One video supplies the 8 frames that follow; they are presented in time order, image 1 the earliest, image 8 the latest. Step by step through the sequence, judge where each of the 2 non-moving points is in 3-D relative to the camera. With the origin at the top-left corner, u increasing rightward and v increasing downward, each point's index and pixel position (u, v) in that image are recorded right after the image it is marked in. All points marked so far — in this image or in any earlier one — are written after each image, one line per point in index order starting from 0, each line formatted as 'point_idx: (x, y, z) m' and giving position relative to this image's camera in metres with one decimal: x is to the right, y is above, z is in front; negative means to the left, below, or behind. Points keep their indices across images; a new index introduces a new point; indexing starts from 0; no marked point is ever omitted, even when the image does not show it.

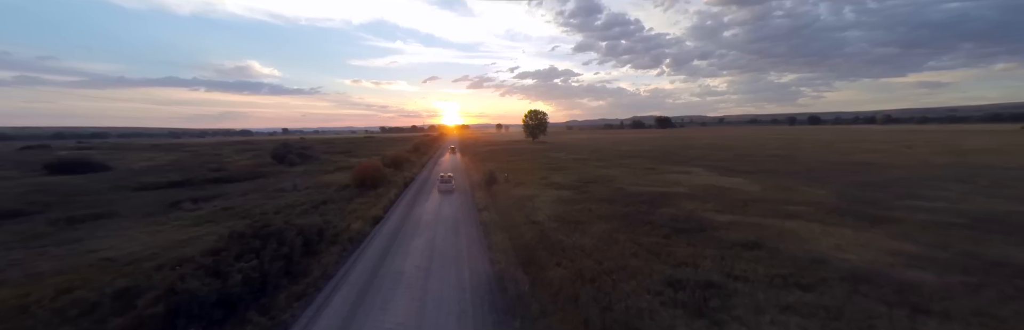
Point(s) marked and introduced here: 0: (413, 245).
0: (-5.6, -4.5, +16.9) m
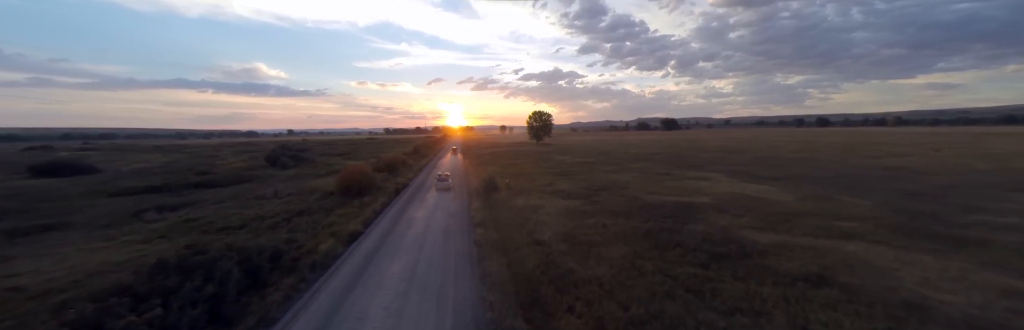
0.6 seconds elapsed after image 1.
0: (-5.6, -4.9, +13.7) m
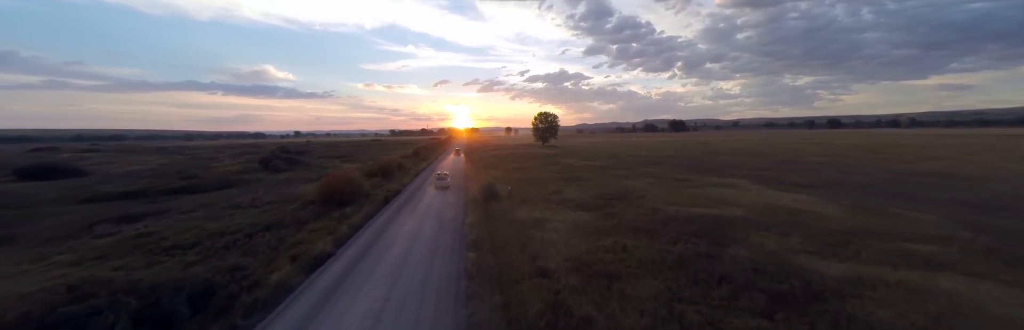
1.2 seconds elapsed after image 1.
0: (-5.8, -5.3, +10.6) m
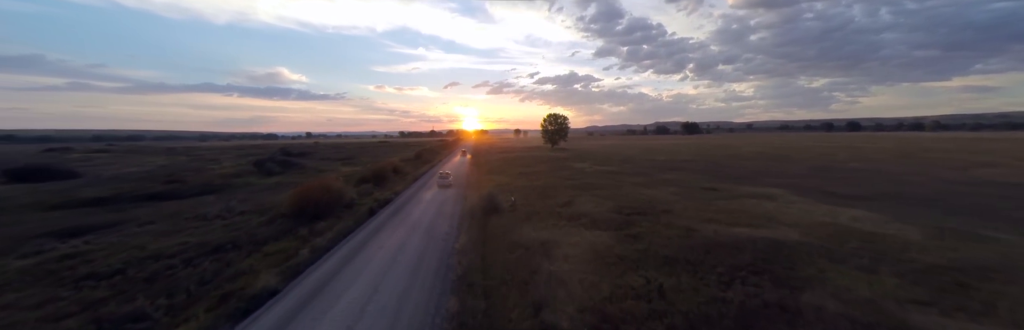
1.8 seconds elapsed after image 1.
0: (-6.0, -5.7, +6.9) m
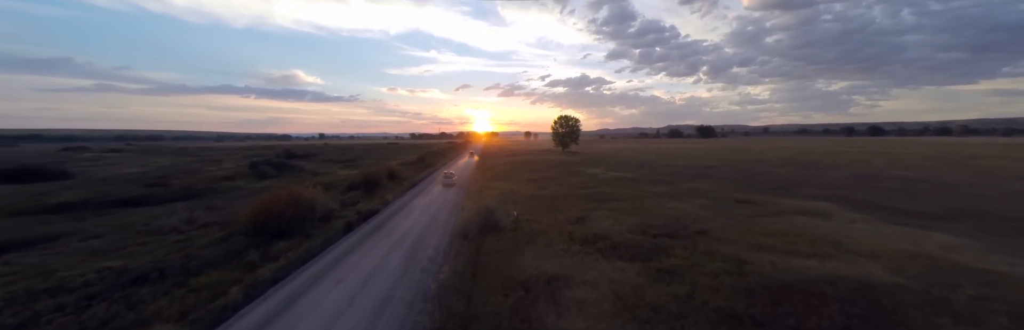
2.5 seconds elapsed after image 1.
0: (-6.5, -6.1, +3.3) m
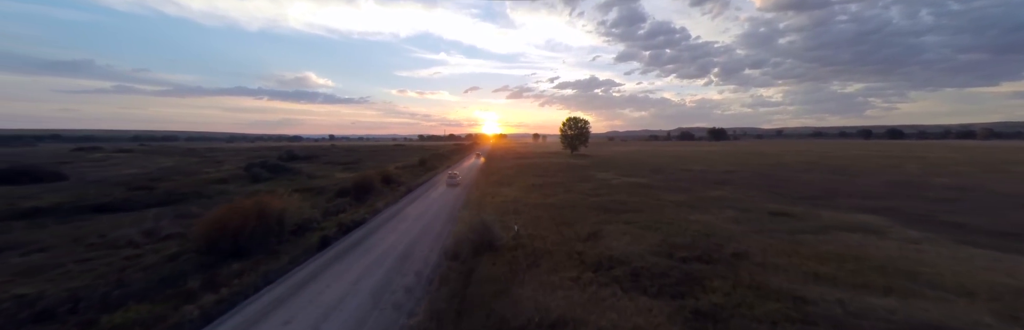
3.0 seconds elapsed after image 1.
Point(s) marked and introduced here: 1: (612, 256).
0: (-7.0, -6.4, +0.6) m
1: (+5.0, -4.5, +15.1) m
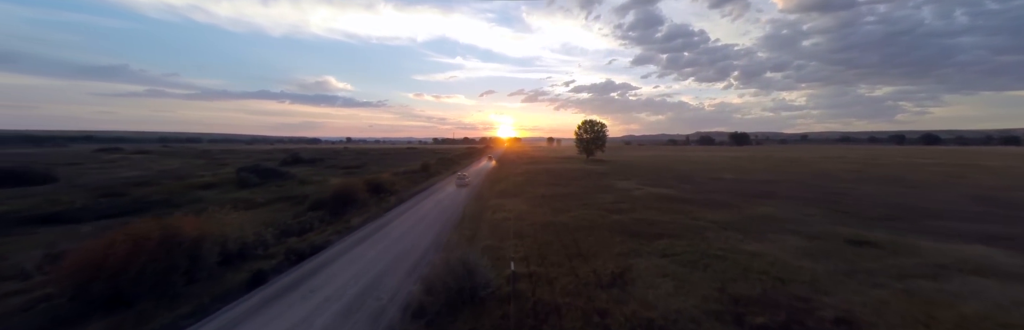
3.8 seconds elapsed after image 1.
0: (-8.0, -6.7, -3.9) m
1: (+4.6, -5.2, +10.1) m
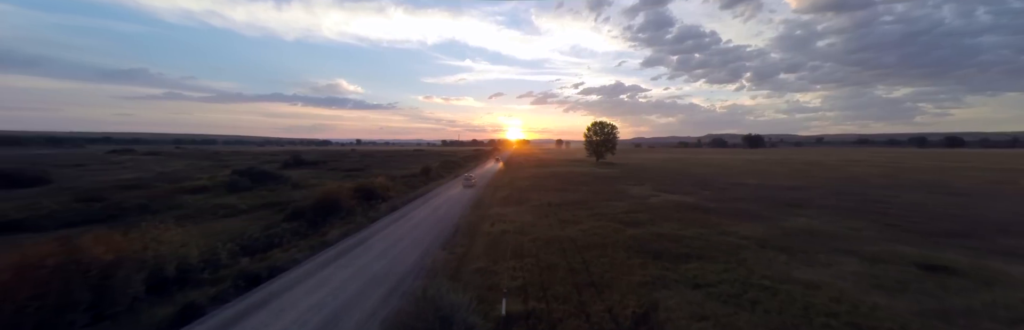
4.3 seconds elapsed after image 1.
0: (-8.8, -6.9, -6.6) m
1: (+4.2, -5.5, +7.0) m
